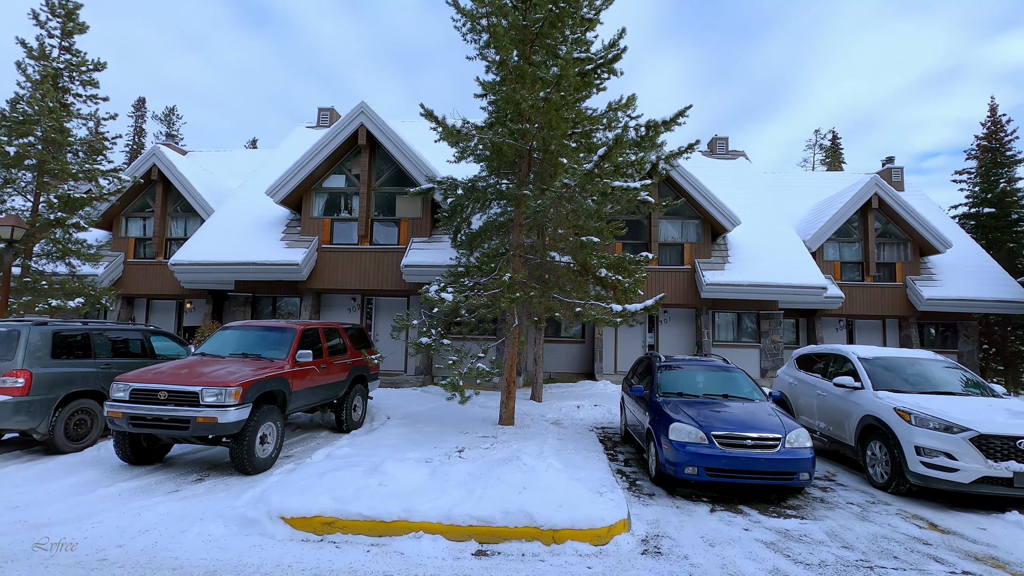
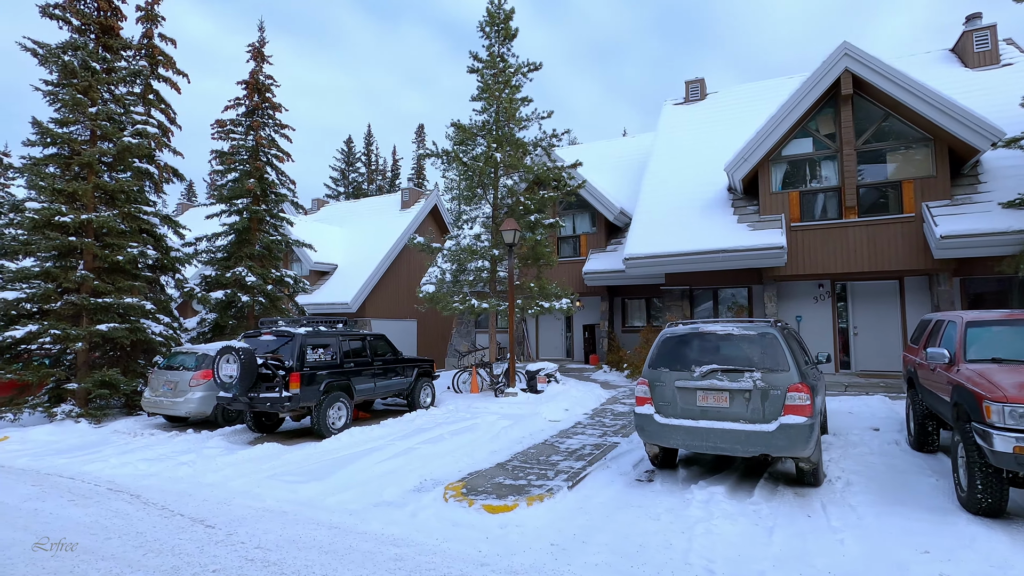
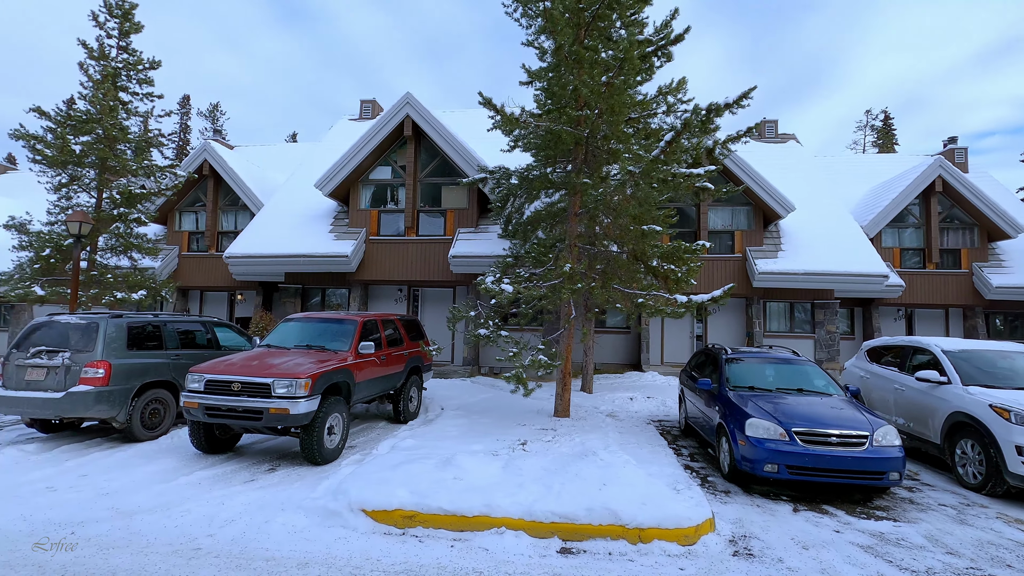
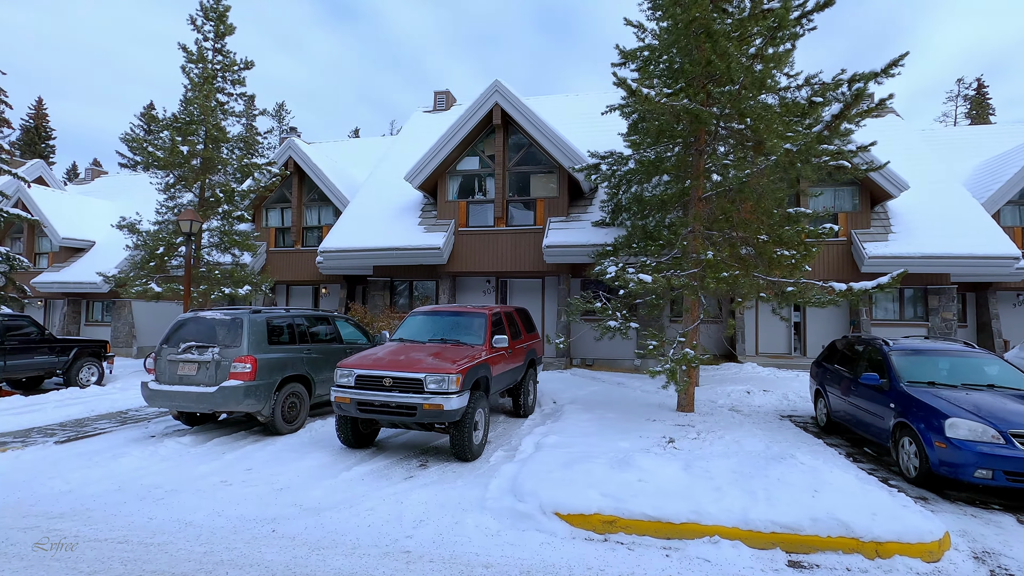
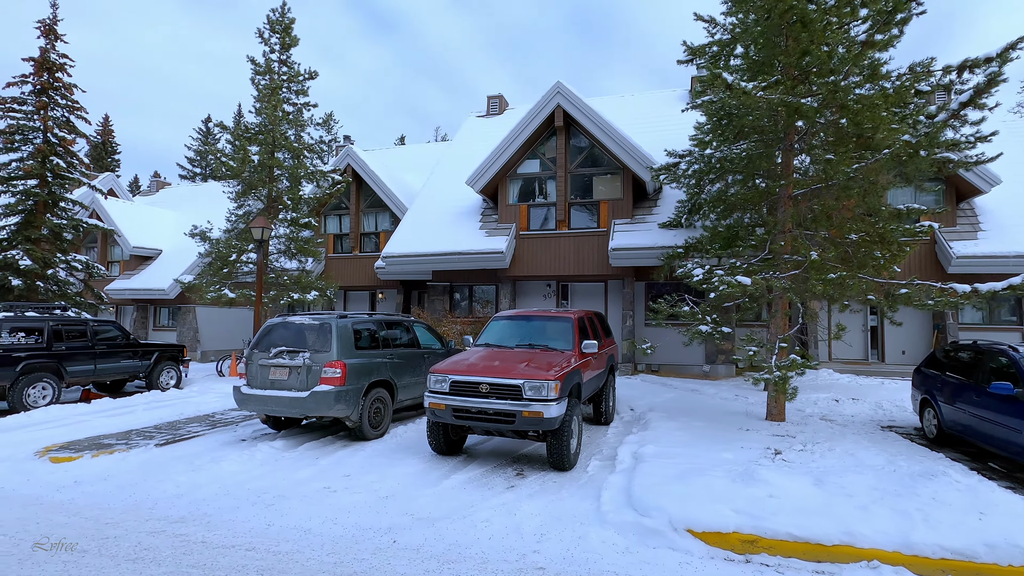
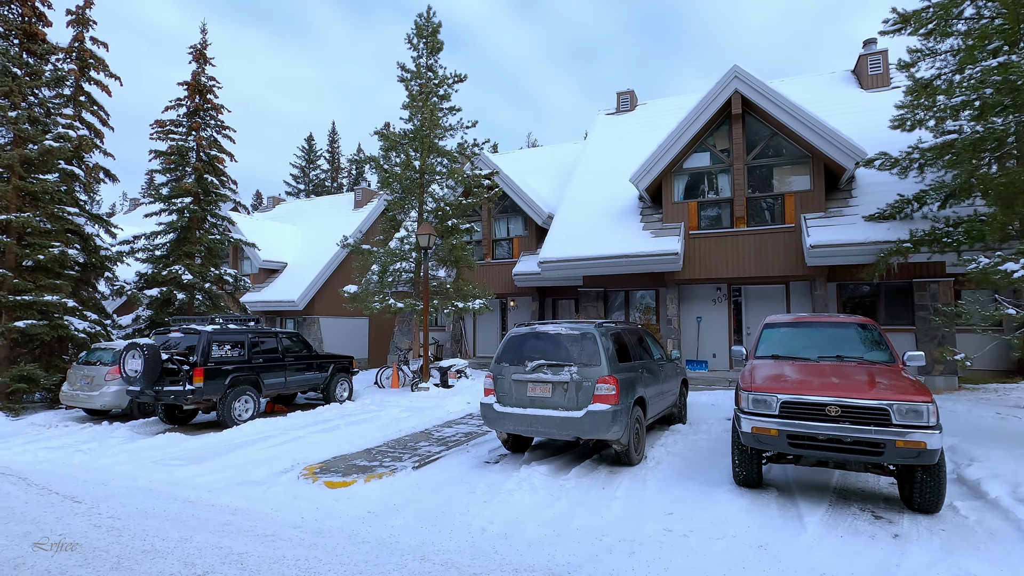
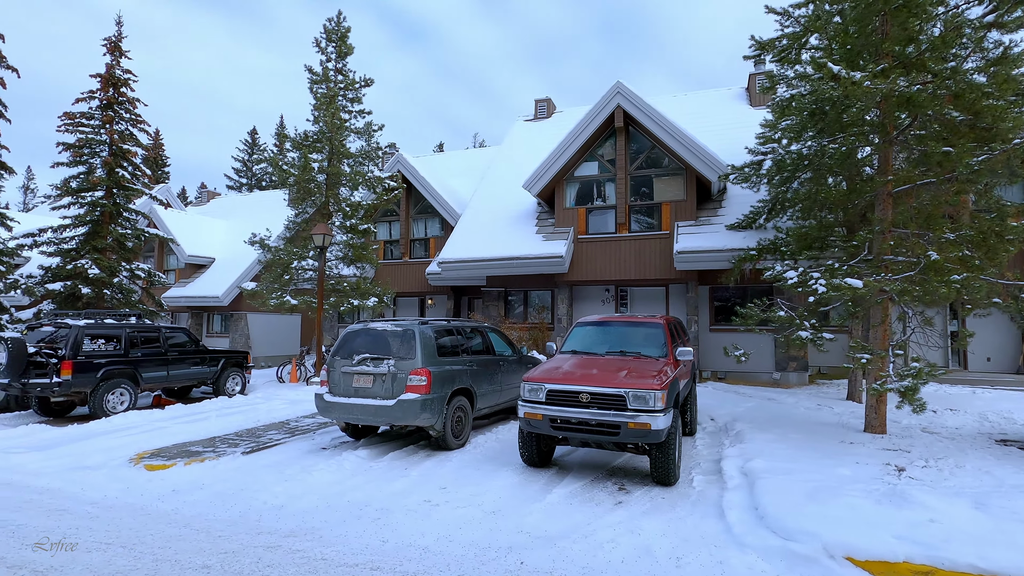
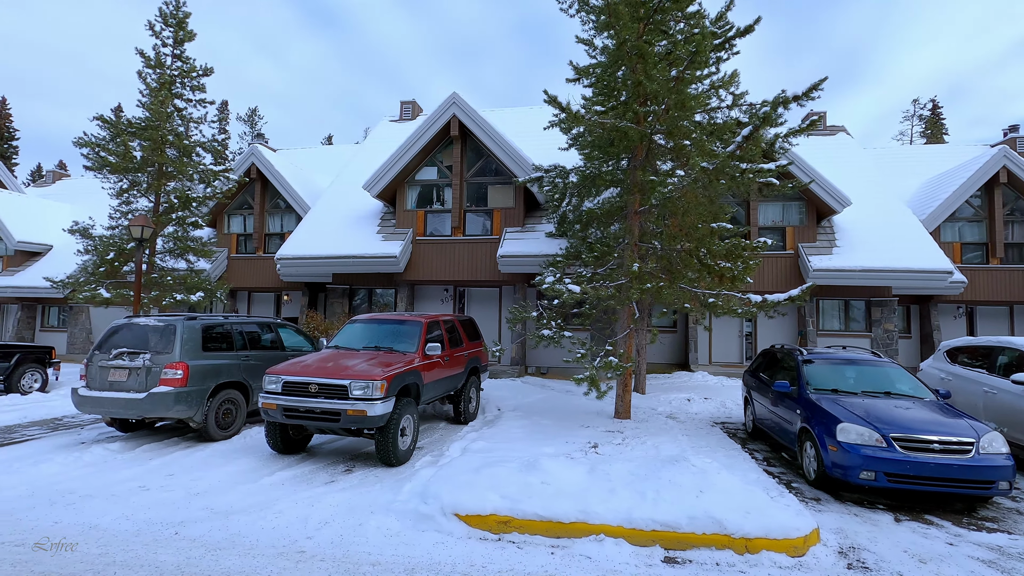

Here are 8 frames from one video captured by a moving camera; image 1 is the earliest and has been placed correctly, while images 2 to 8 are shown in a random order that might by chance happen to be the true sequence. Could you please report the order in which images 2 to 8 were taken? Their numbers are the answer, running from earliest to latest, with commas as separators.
3, 8, 4, 5, 7, 6, 2
